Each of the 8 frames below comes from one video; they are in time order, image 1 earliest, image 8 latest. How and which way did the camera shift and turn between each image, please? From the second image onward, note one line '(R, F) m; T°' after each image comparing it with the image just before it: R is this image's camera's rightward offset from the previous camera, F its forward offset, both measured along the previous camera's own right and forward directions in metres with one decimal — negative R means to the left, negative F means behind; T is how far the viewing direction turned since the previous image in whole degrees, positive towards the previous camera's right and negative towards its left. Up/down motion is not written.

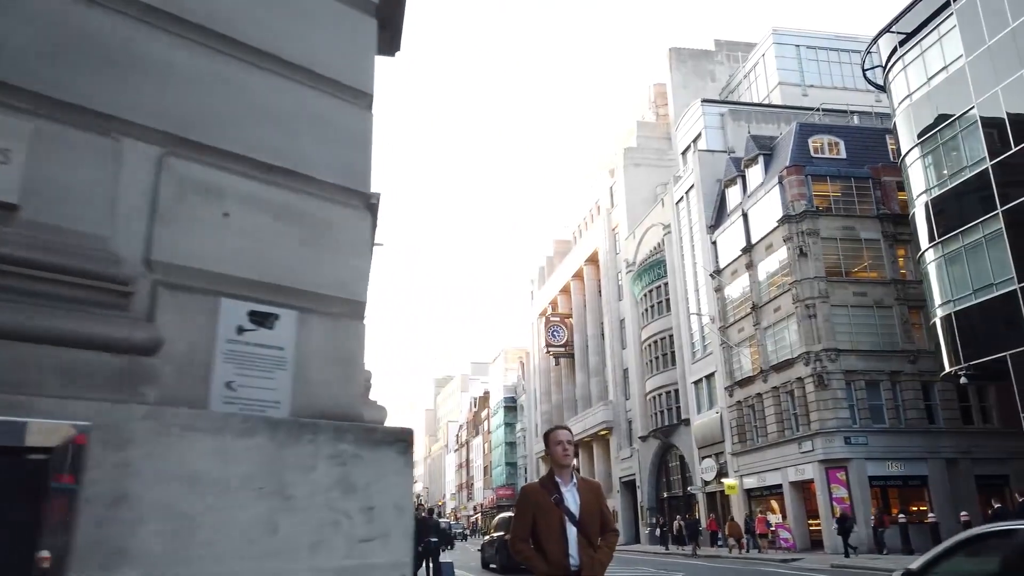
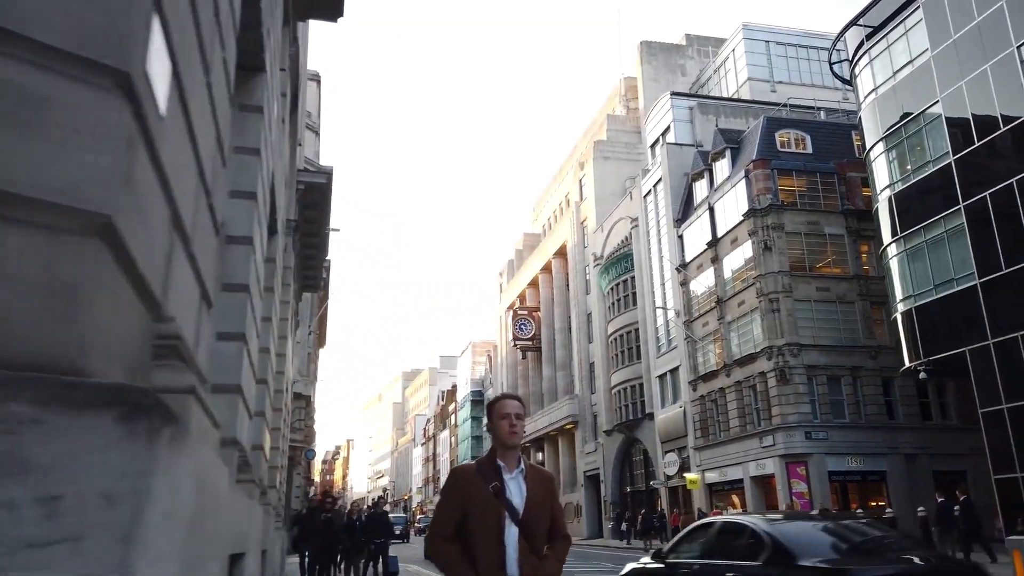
(+0.4, +0.6) m; +2°
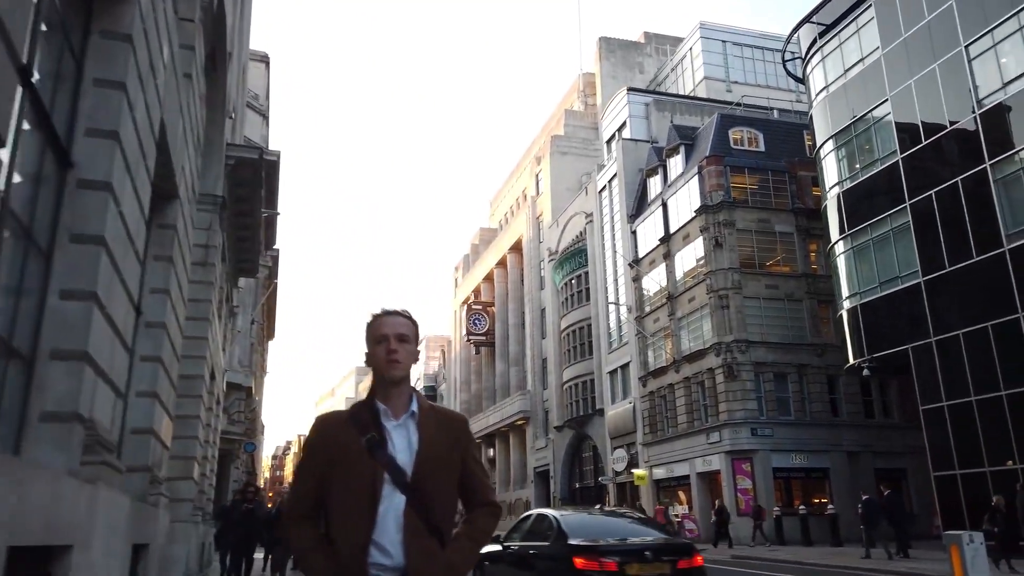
(+0.4, +0.6) m; +3°
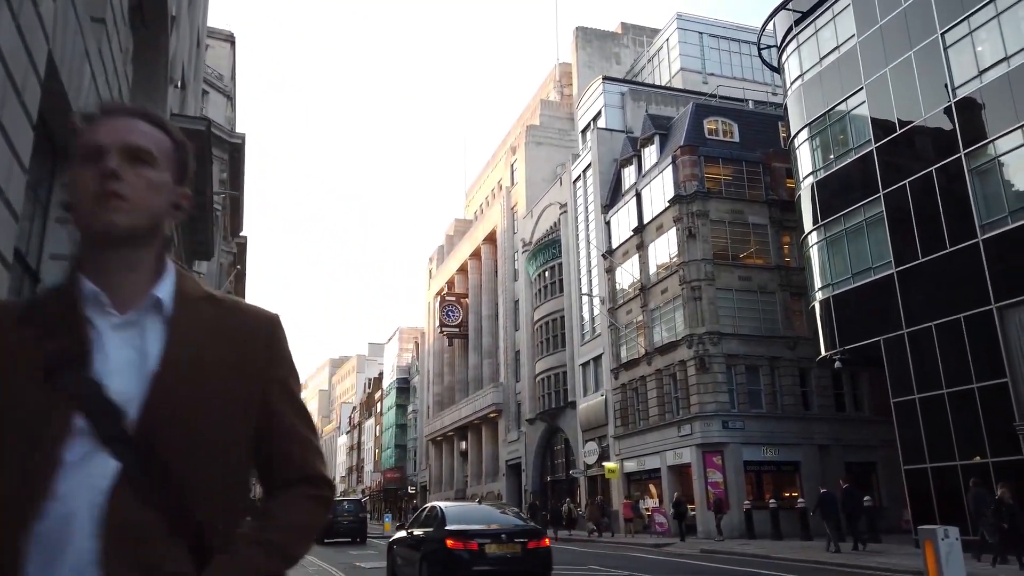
(+0.3, +0.7) m; +2°
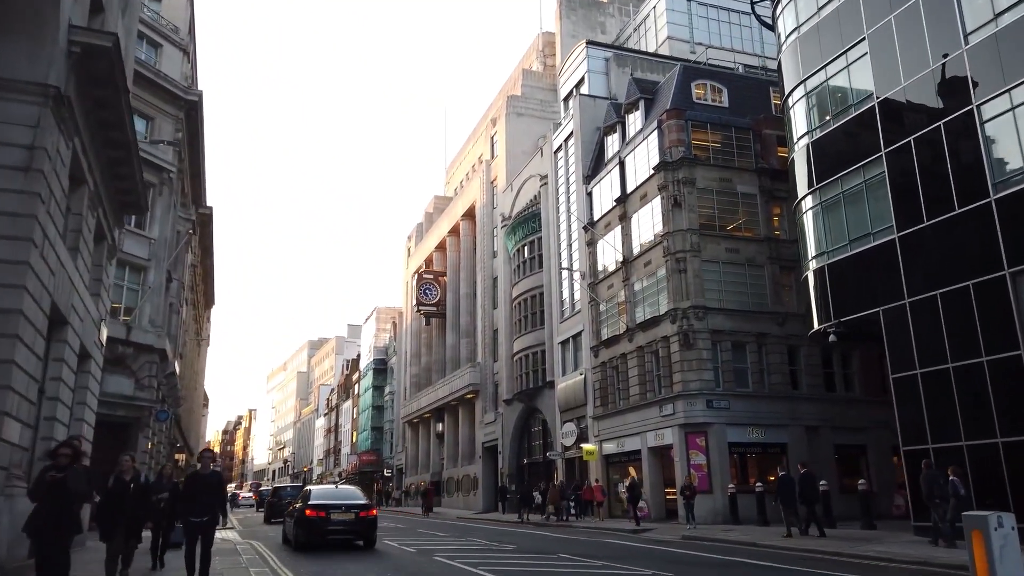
(+0.5, +2.1) m; +1°
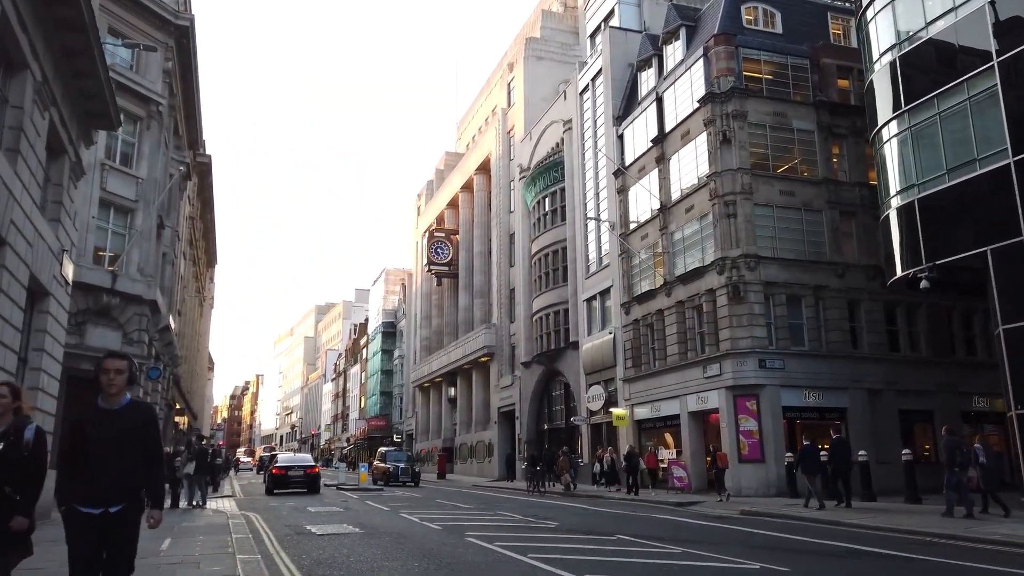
(-0.8, +3.3) m; -1°
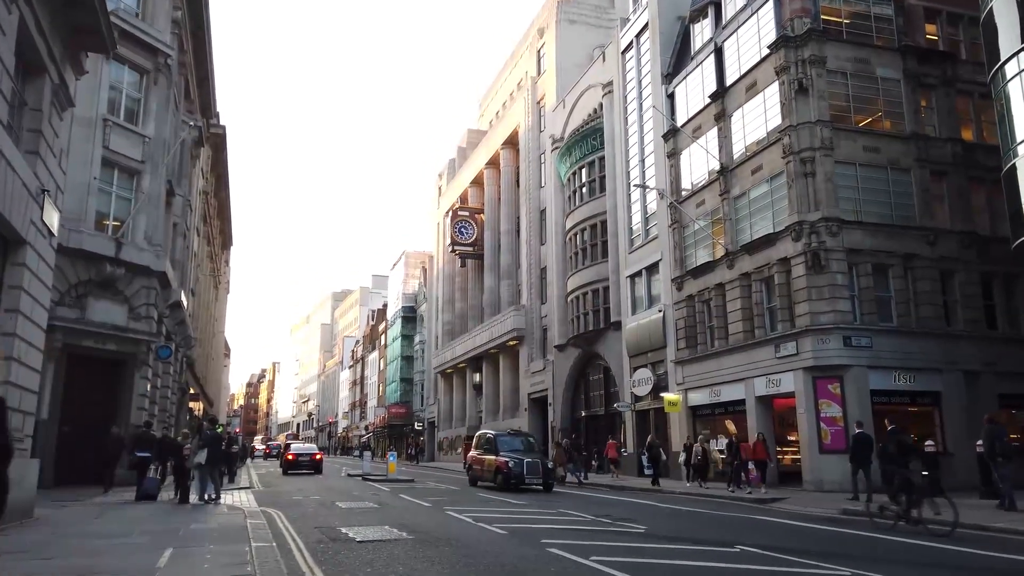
(-1.2, +3.0) m; -1°
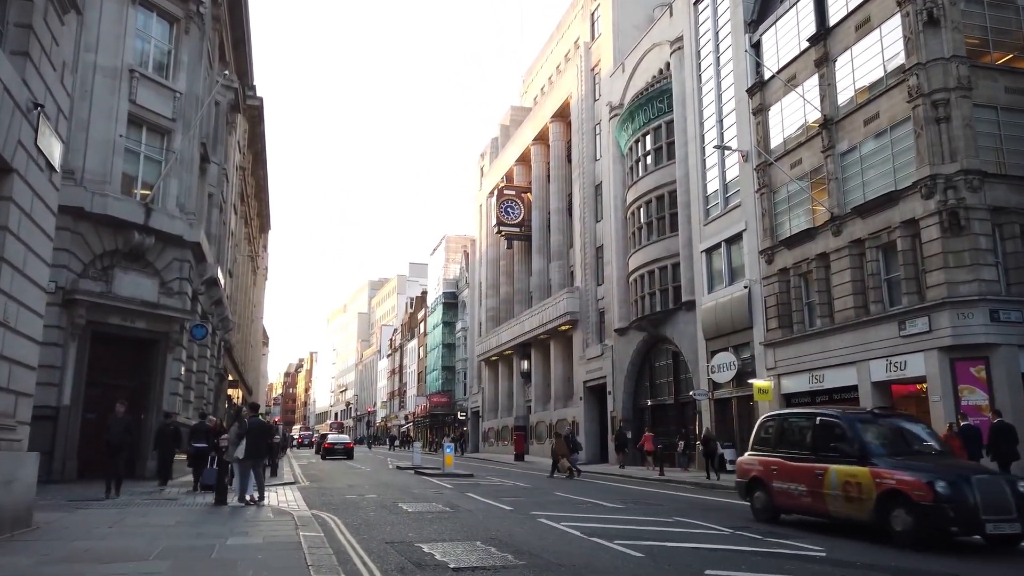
(-1.4, +3.2) m; -3°
